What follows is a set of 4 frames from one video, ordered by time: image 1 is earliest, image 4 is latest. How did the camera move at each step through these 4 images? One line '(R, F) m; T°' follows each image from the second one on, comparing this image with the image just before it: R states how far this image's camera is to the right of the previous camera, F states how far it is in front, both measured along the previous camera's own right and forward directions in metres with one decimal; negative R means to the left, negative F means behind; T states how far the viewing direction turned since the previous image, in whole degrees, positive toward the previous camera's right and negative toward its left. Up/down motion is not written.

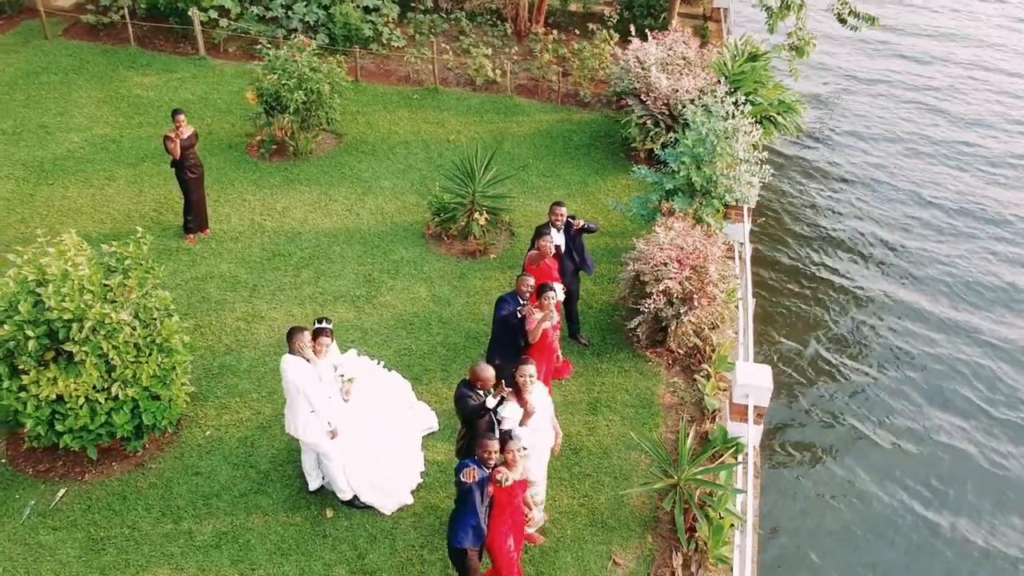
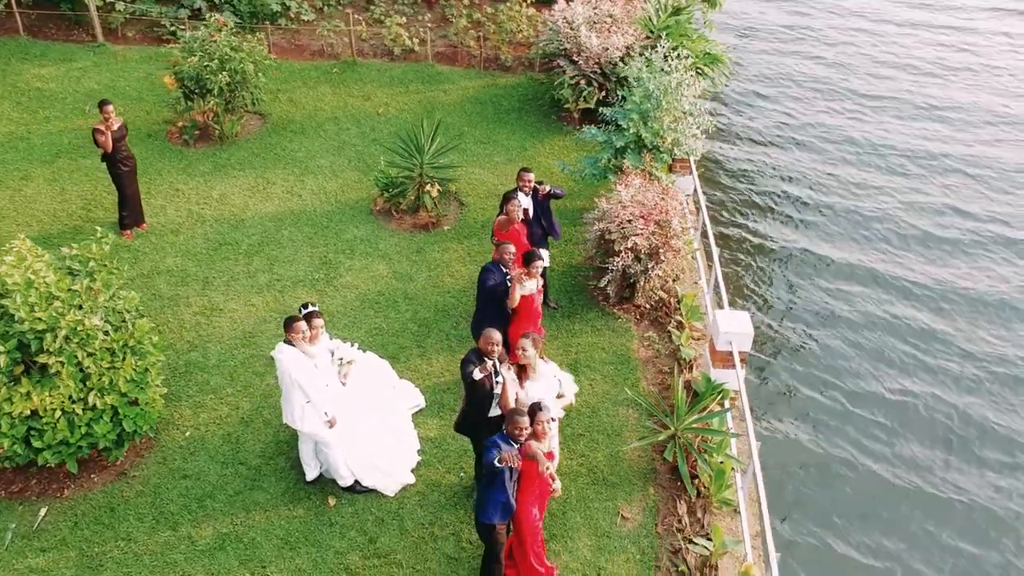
(-0.7, +0.1) m; +7°
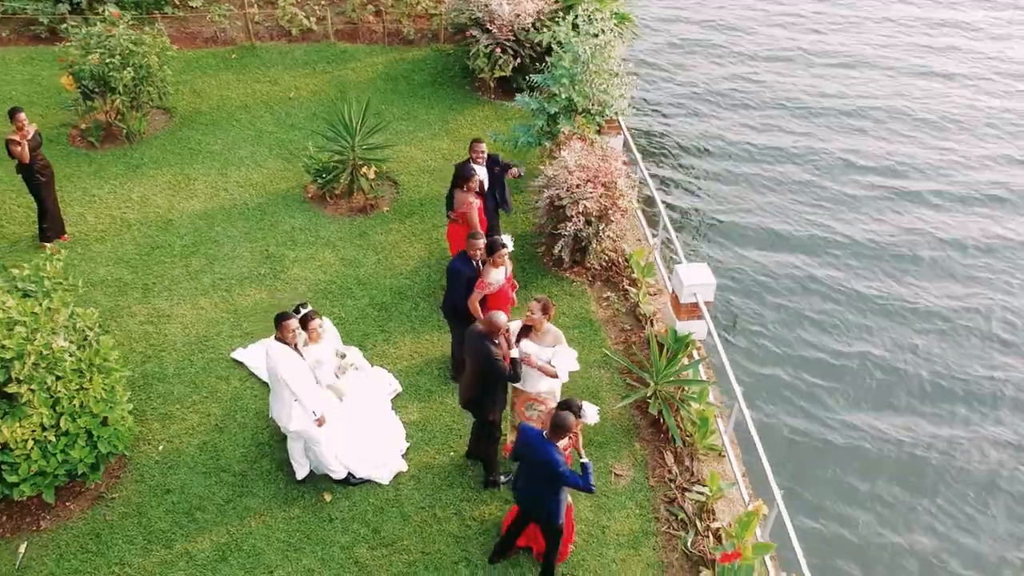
(-0.7, 0.0) m; +7°
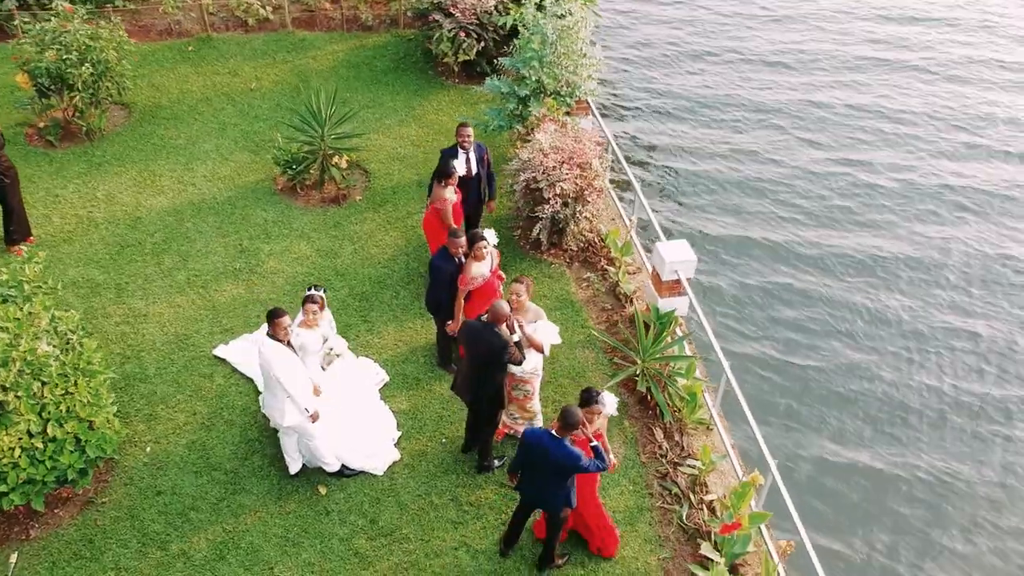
(-0.2, 0.0) m; +3°
